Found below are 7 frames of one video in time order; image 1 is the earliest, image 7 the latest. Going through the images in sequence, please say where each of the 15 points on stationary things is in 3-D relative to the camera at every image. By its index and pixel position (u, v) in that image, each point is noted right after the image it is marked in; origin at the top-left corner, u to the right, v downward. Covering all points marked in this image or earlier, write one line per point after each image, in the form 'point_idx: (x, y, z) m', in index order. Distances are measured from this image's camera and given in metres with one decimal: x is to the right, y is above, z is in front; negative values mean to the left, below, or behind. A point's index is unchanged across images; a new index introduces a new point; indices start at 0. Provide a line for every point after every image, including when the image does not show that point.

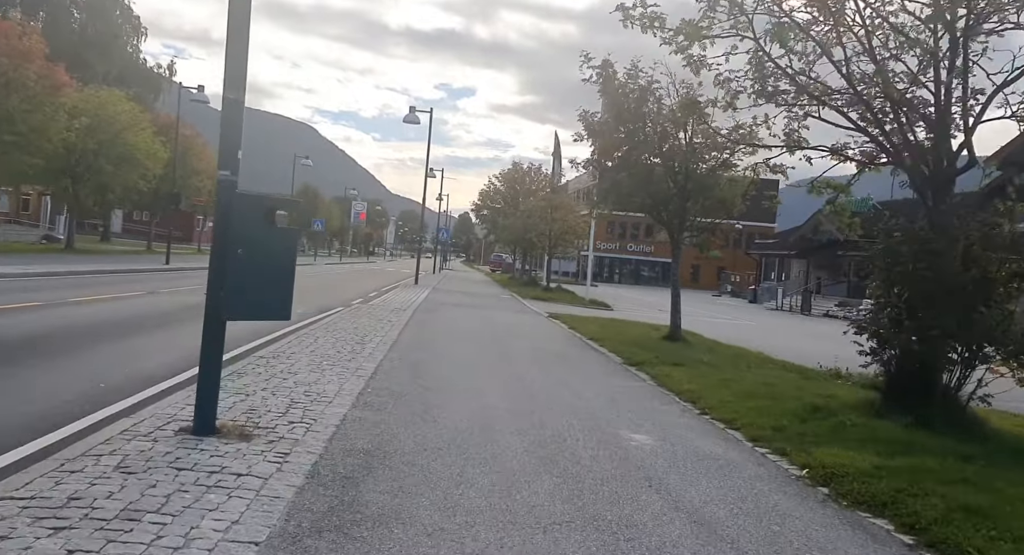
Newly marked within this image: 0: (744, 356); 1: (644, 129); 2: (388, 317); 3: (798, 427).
0: (+5.1, -1.7, +15.3) m
1: (+3.3, +3.7, +17.6) m
2: (-3.4, -1.1, +19.3) m
3: (+3.2, -1.7, +7.8) m
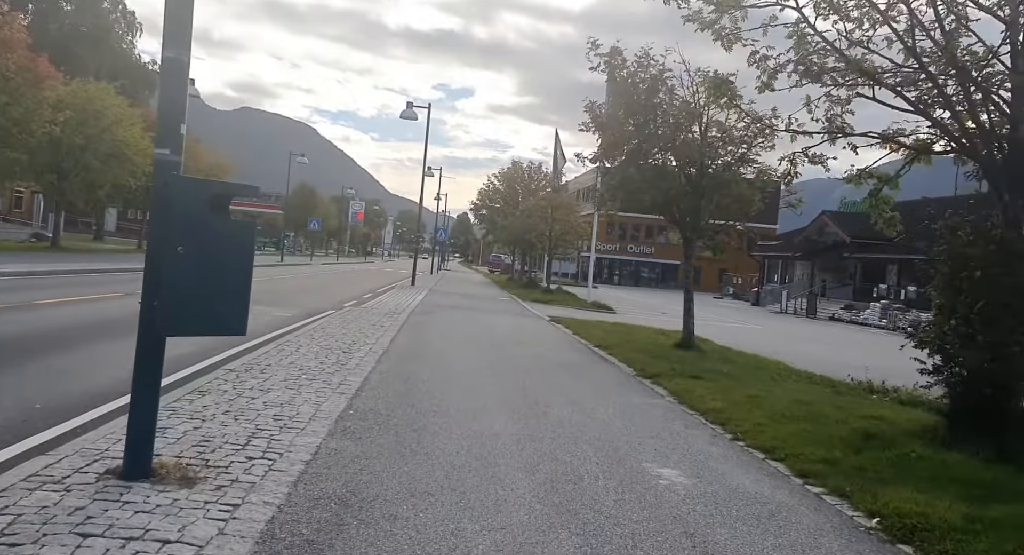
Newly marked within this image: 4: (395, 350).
0: (+5.1, -1.8, +14.1) m
1: (+3.3, +3.7, +16.4) m
2: (-3.4, -1.1, +18.1) m
3: (+3.3, -1.7, +6.7) m
4: (-2.1, -1.3, +12.5) m
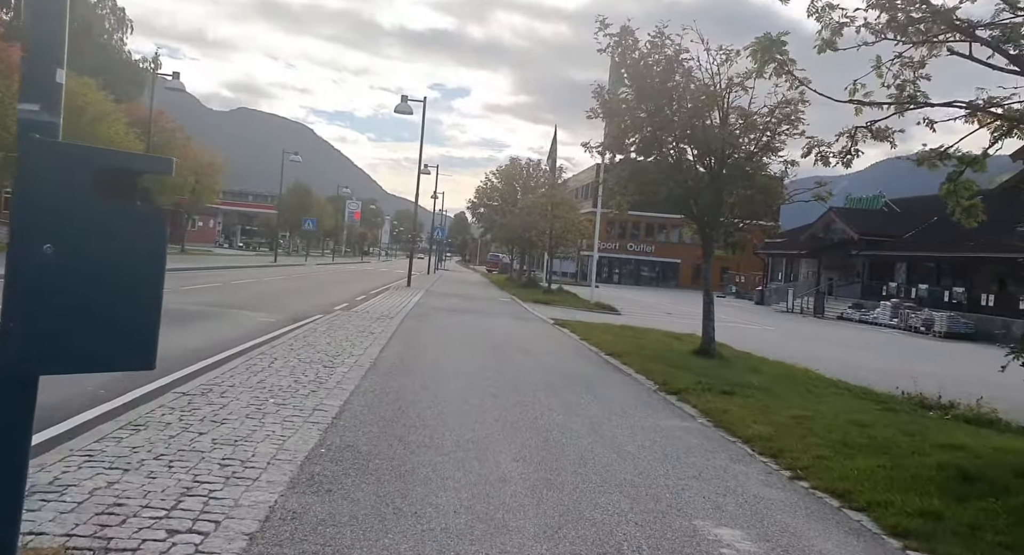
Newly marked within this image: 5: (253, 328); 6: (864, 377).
0: (+5.2, -1.8, +12.7) m
1: (+3.4, +3.7, +15.0) m
2: (-3.4, -1.1, +16.6) m
3: (+3.4, -1.8, +5.2) m
4: (-2.0, -1.3, +11.0) m
5: (-5.9, -1.1, +15.9) m
6: (+8.7, -2.5, +17.2) m
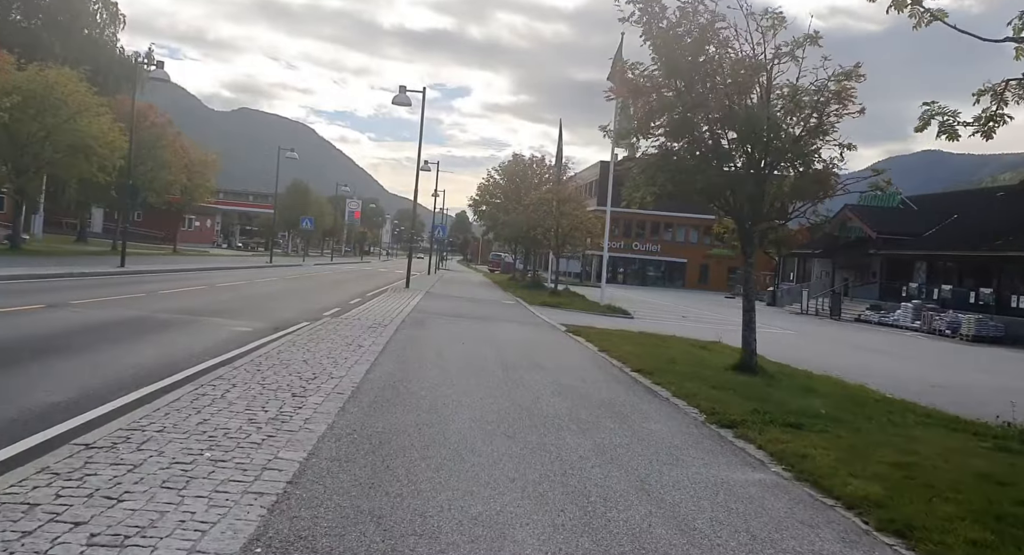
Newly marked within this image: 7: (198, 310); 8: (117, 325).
0: (+5.3, -1.9, +10.7) m
1: (+3.5, +3.6, +13.0) m
2: (-3.2, -1.2, +14.6) m
3: (+3.5, -1.8, +3.2) m
4: (-1.8, -1.4, +9.0) m
5: (-5.7, -1.2, +13.9) m
6: (+8.9, -2.5, +15.2) m
7: (-7.8, -0.8, +17.3) m
8: (-8.2, -1.0, +14.4) m
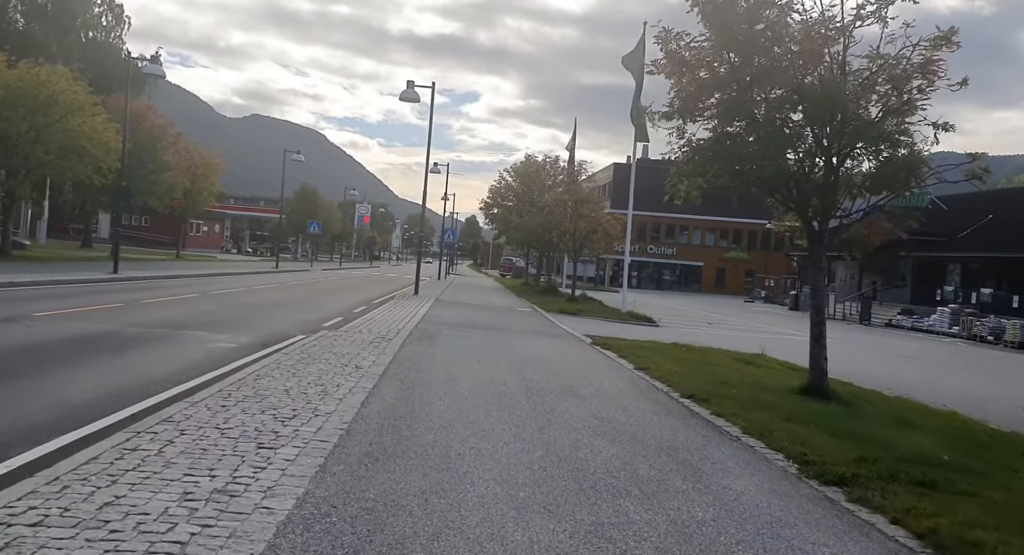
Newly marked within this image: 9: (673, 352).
0: (+5.7, -2.0, +8.5) m
1: (+3.9, +3.5, +10.9) m
2: (-2.7, -1.4, +12.7) m
3: (+3.8, -1.9, +1.1) m
4: (-1.5, -1.5, +7.0) m
5: (-5.3, -1.4, +12.0) m
6: (+9.4, -2.6, +13.1) m
7: (-7.4, -1.0, +15.4) m
8: (-7.8, -1.2, +12.5) m
9: (+3.8, -1.7, +16.4) m
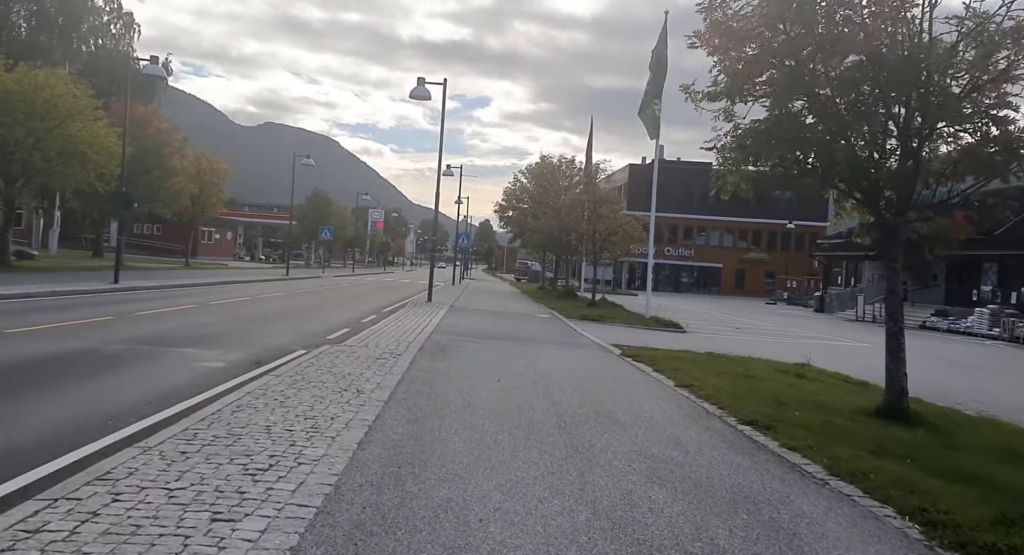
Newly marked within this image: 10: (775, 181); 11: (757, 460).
0: (+6.0, -2.0, +6.9) m
1: (+4.2, +3.5, +9.3) m
2: (-2.3, -1.5, +11.2) m
3: (+3.9, -1.9, -0.5) m
4: (-1.2, -1.6, +5.5) m
5: (-5.0, -1.5, +10.6) m
6: (+9.8, -2.6, +11.3) m
7: (-6.9, -1.2, +14.0) m
8: (-7.4, -1.4, +11.2) m
9: (+4.3, -1.8, +14.8) m
10: (+3.9, +1.5, +10.5) m
11: (+2.5, -1.8, +7.1) m
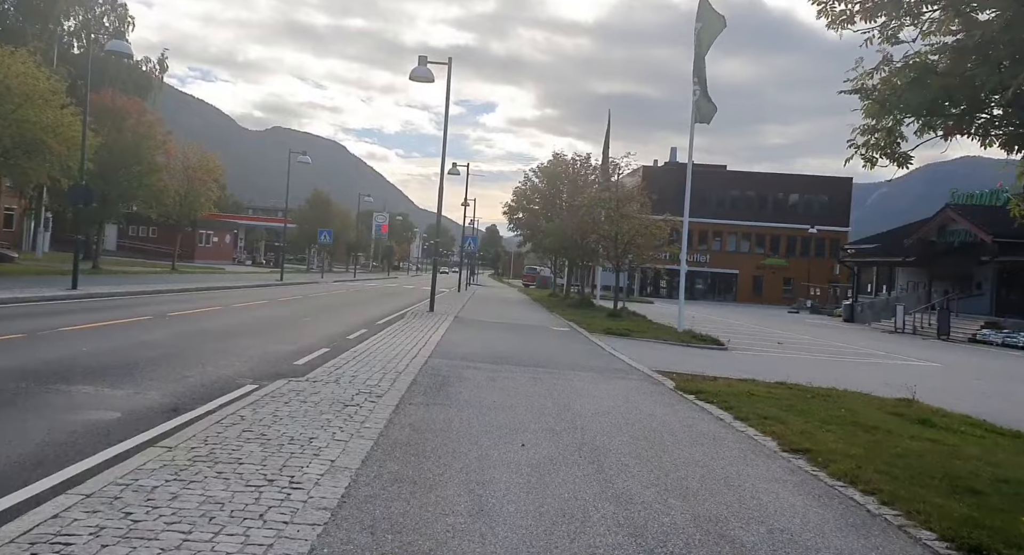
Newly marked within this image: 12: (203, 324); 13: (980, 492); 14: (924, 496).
0: (+6.3, -2.1, +3.1) m
1: (+4.5, +3.3, +5.6) m
2: (-2.0, -1.6, +7.4) m
3: (+4.2, -1.9, -4.3) m
4: (-0.9, -1.7, +1.8) m
5: (-4.6, -1.6, +6.8) m
6: (+10.1, -2.8, +7.5) m
7: (-6.6, -1.3, +10.3) m
8: (-7.1, -1.5, +7.5) m
9: (+4.6, -2.0, +11.0) m
10: (+4.3, +1.3, +6.7) m
11: (+2.8, -1.9, +3.3) m
12: (-8.0, -1.2, +18.1) m
13: (+4.4, -2.0, +6.5) m
14: (+3.8, -2.0, +6.3) m
